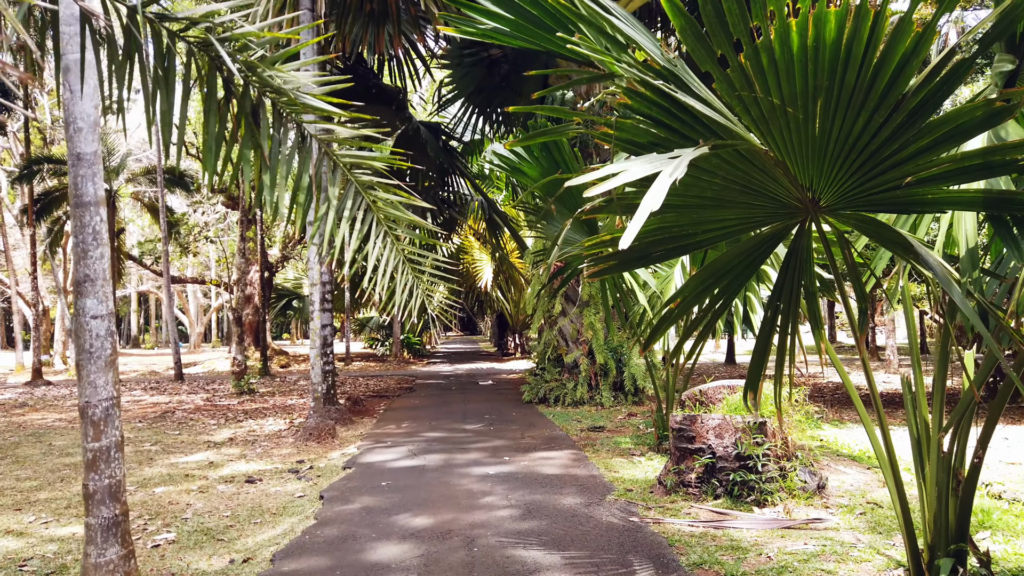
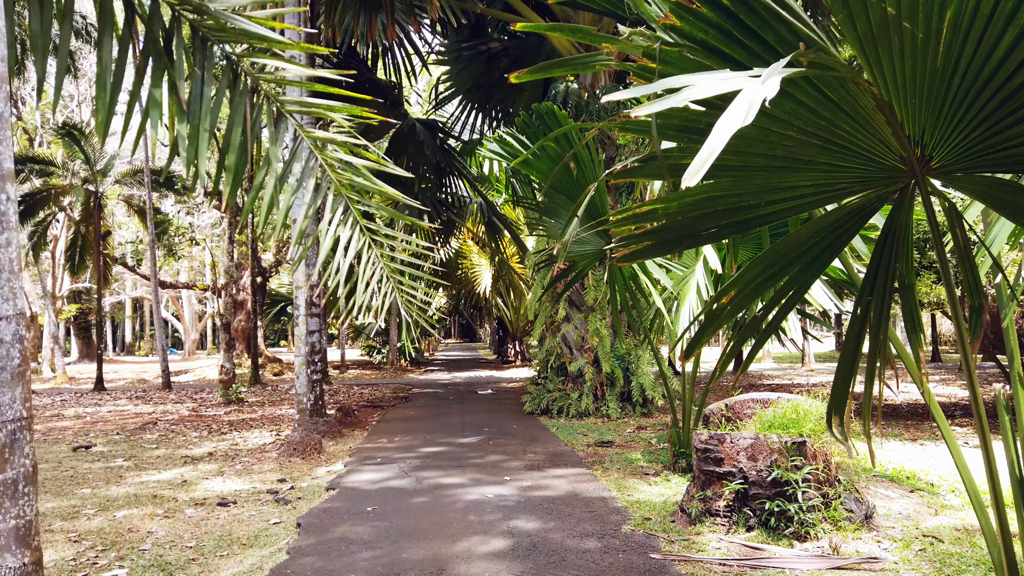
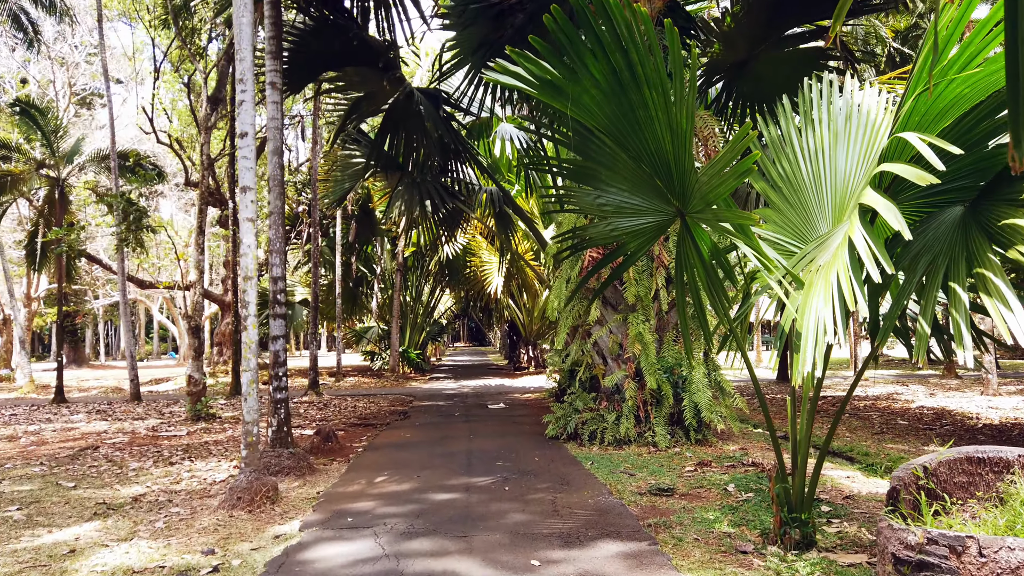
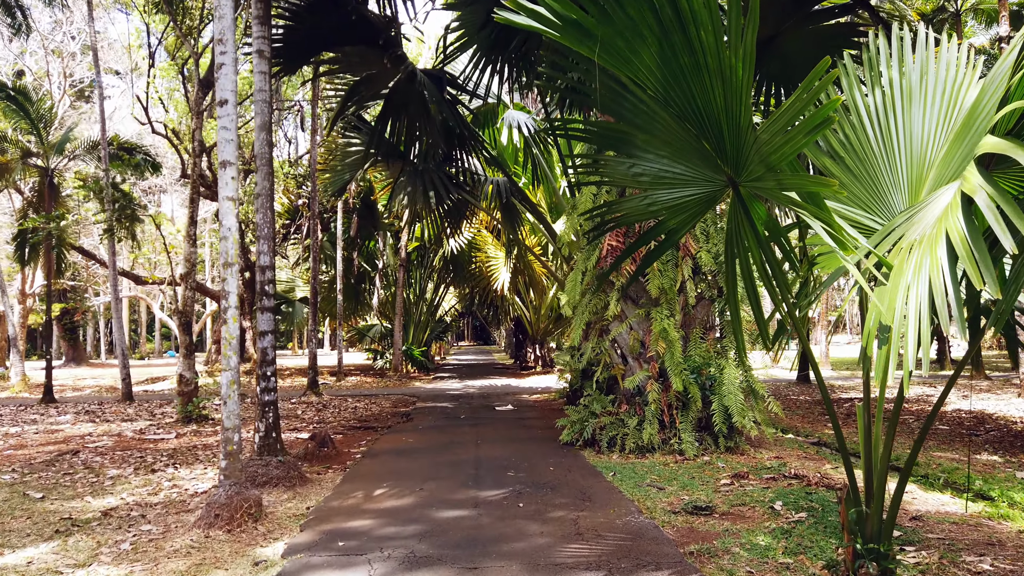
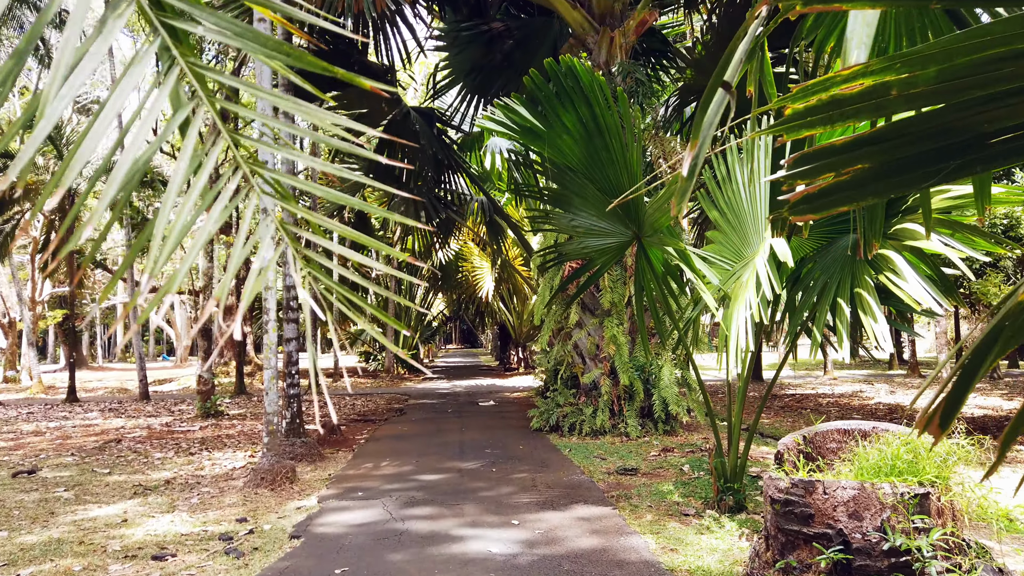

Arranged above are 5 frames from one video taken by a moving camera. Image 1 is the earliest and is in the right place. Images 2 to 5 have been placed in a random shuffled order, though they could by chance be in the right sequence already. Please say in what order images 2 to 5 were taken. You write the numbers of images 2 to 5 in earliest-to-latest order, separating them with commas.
2, 5, 3, 4
